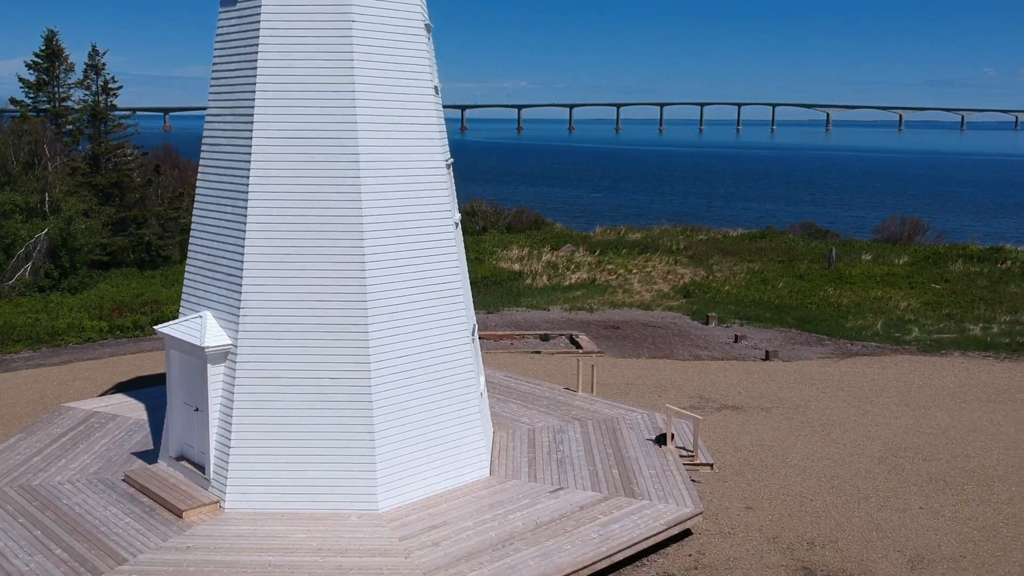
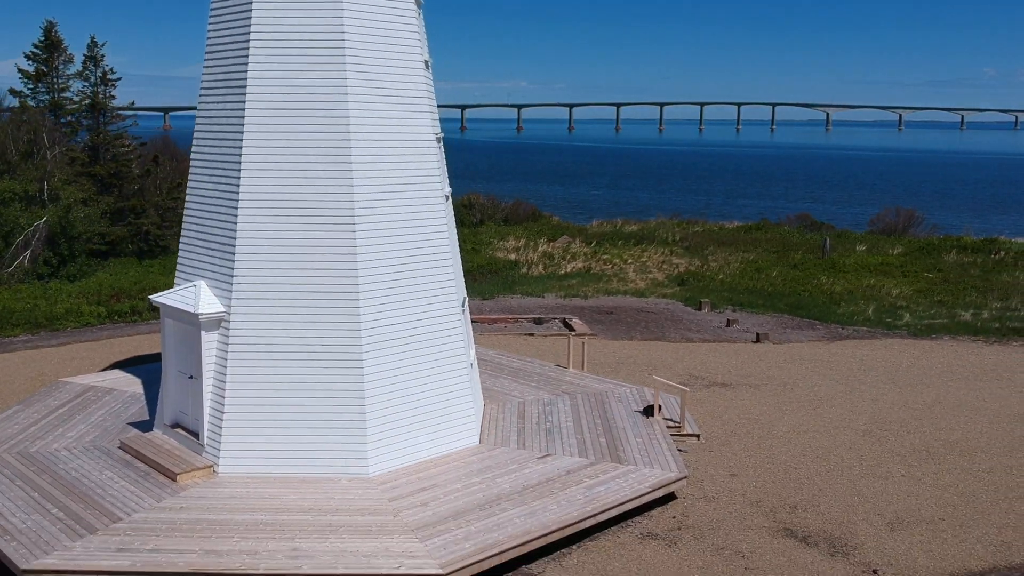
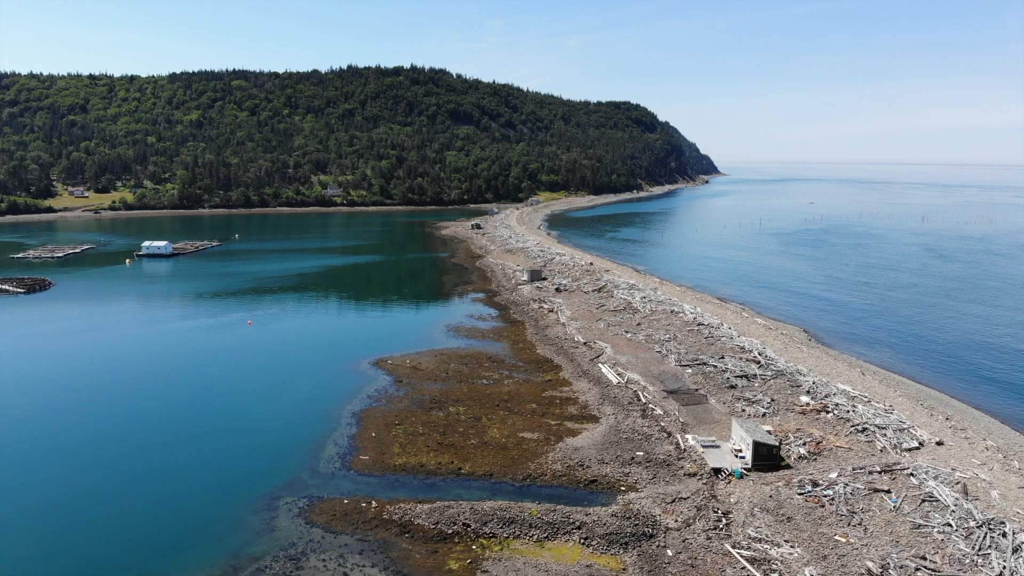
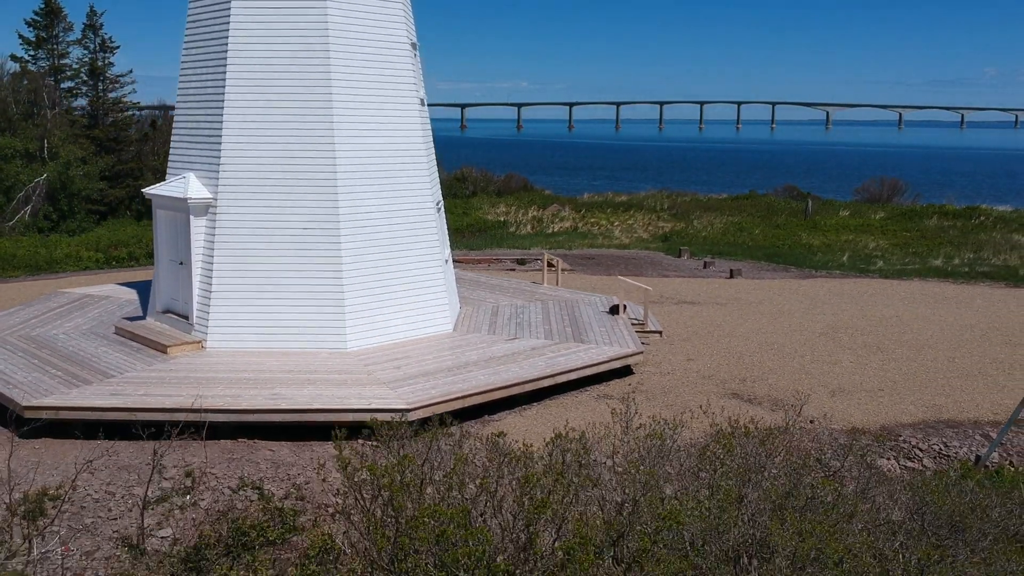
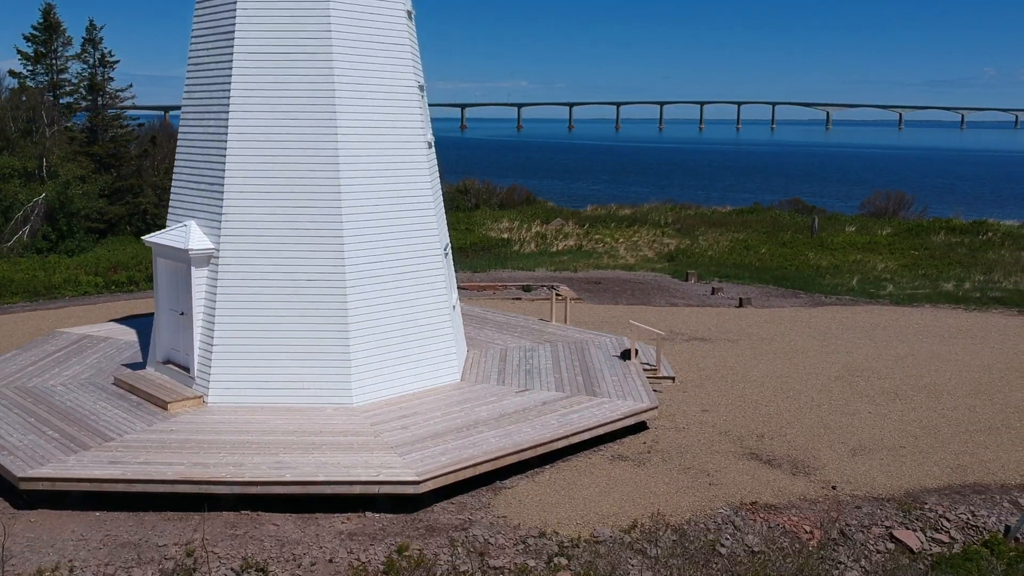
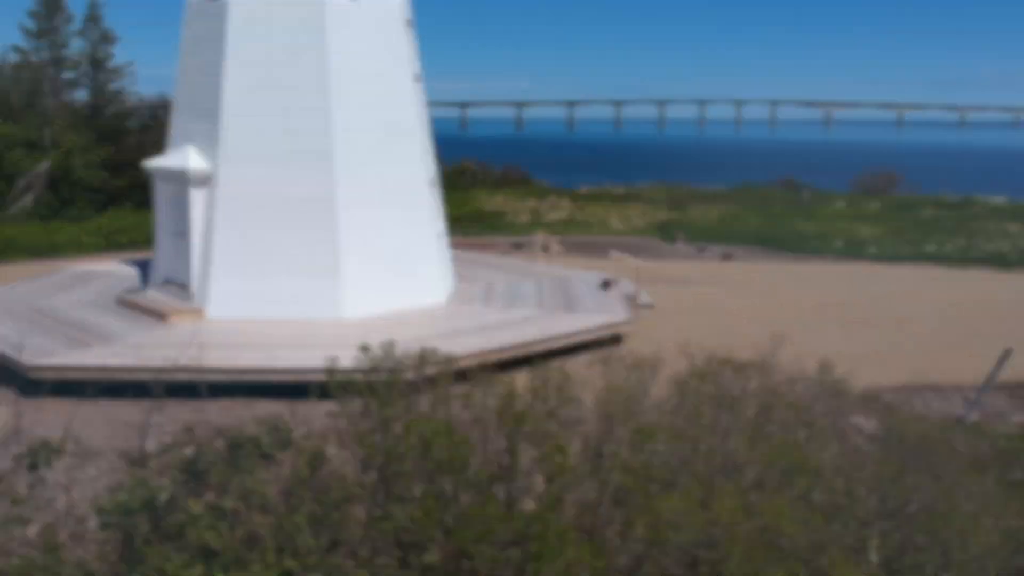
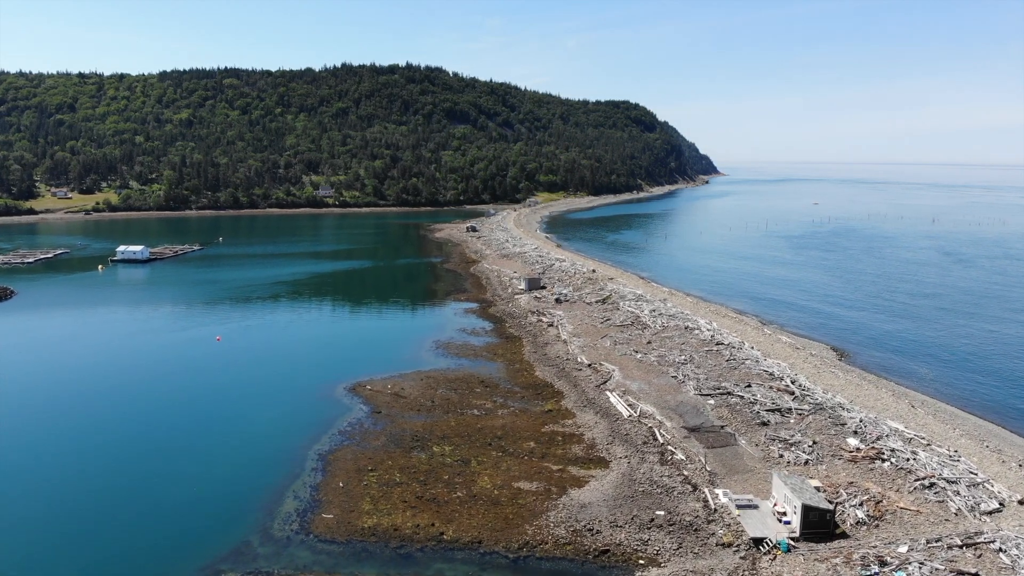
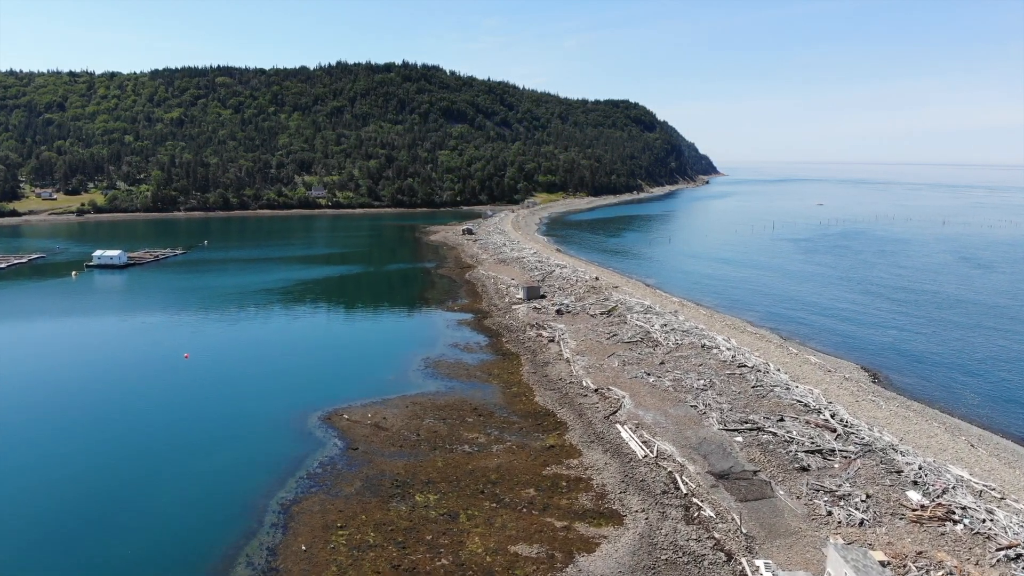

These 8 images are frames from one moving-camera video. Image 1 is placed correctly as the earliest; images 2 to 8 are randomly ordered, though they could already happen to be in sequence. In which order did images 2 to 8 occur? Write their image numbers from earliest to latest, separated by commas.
2, 5, 4, 6, 3, 7, 8
